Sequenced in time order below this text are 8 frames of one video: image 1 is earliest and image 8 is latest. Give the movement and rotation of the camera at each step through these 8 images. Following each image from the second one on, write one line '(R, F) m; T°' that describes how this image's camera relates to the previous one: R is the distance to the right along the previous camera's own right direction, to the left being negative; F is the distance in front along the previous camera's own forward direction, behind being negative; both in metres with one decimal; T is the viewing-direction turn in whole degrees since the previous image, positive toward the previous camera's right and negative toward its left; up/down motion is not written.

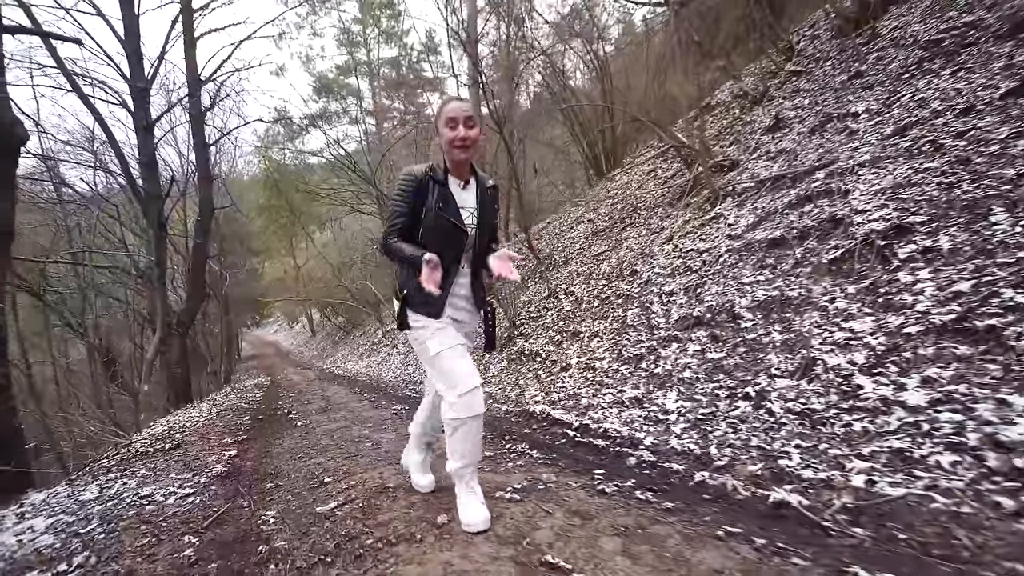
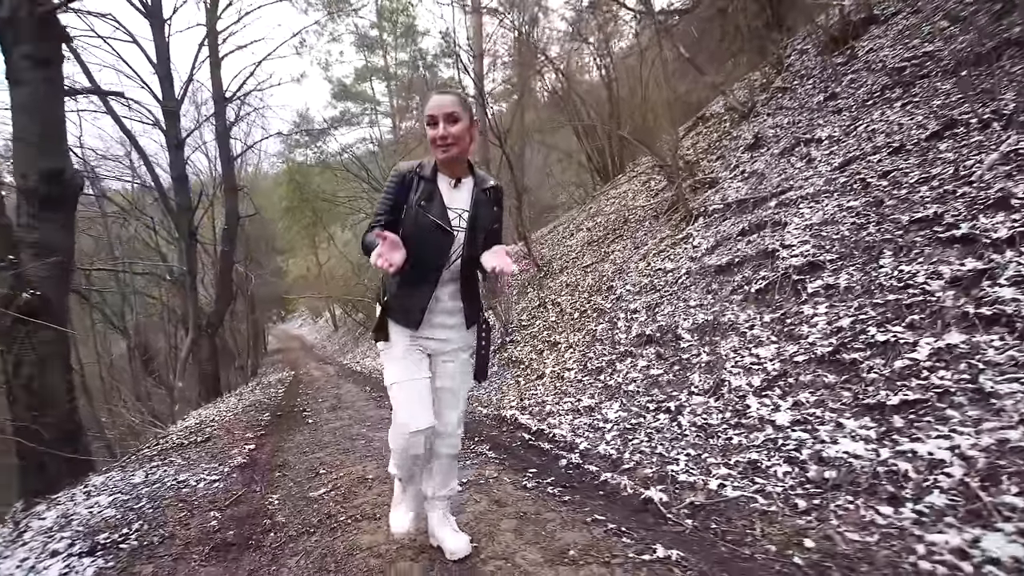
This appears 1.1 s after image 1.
(+0.5, -0.6) m; -3°
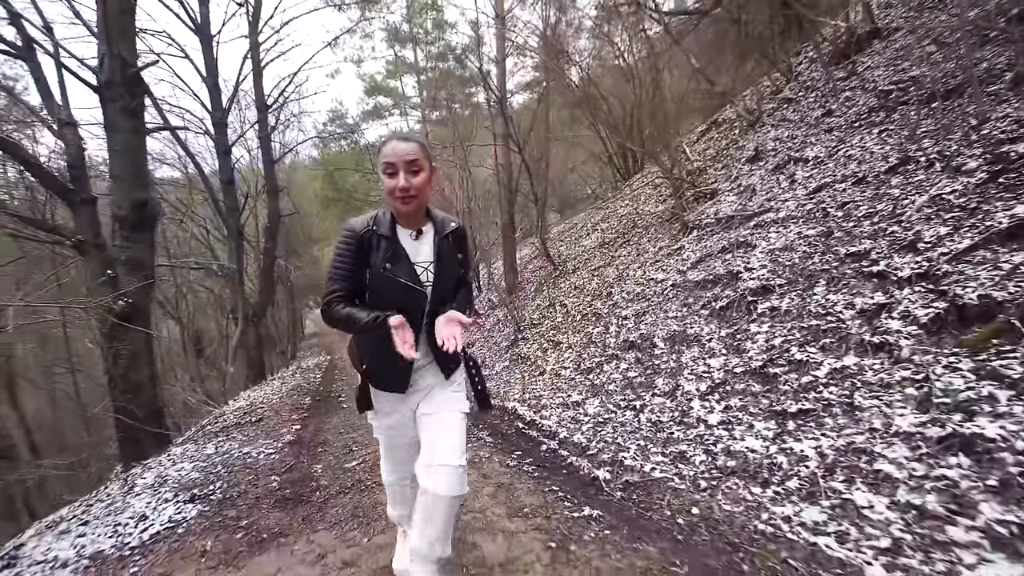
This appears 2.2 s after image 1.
(+0.3, -0.8) m; -4°
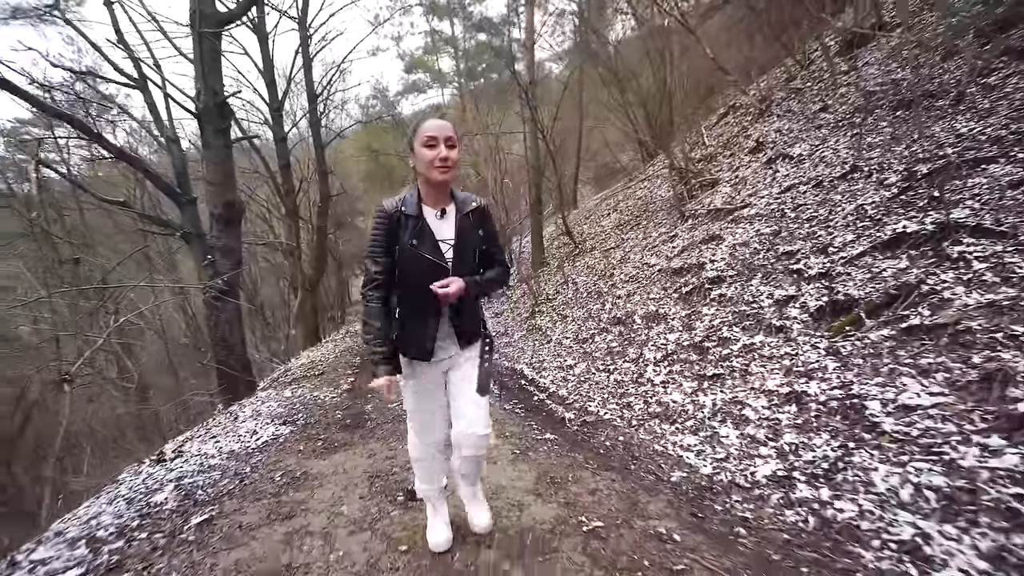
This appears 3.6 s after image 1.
(+0.5, -1.2) m; -5°
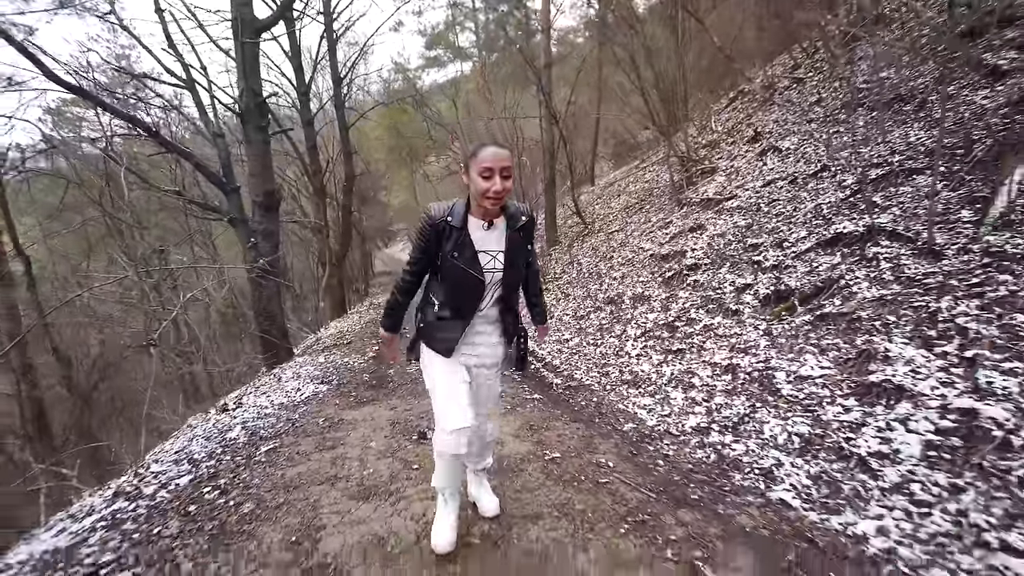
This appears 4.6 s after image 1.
(+0.3, -0.8) m; -2°
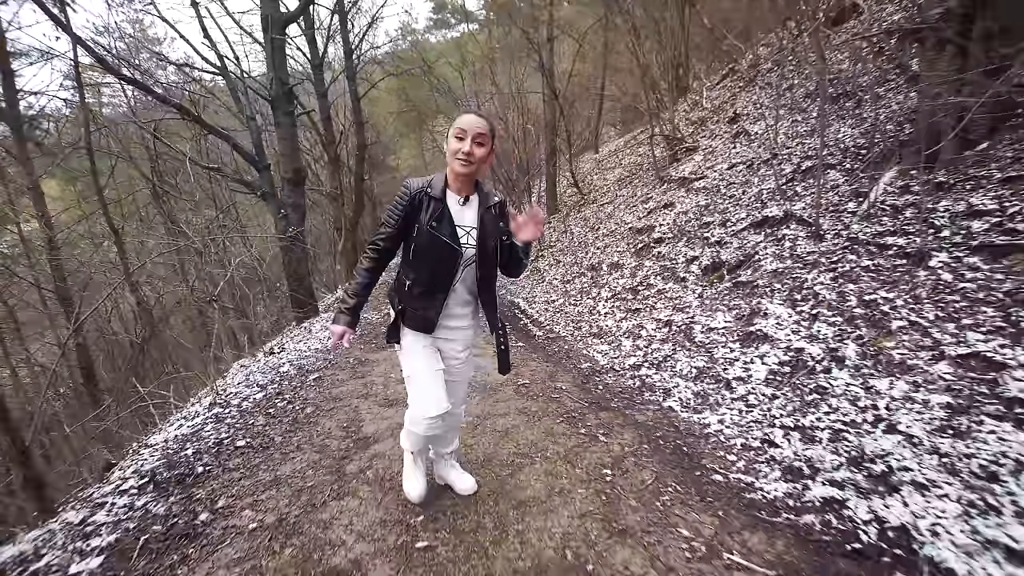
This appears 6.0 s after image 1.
(+0.3, -1.2) m; -1°
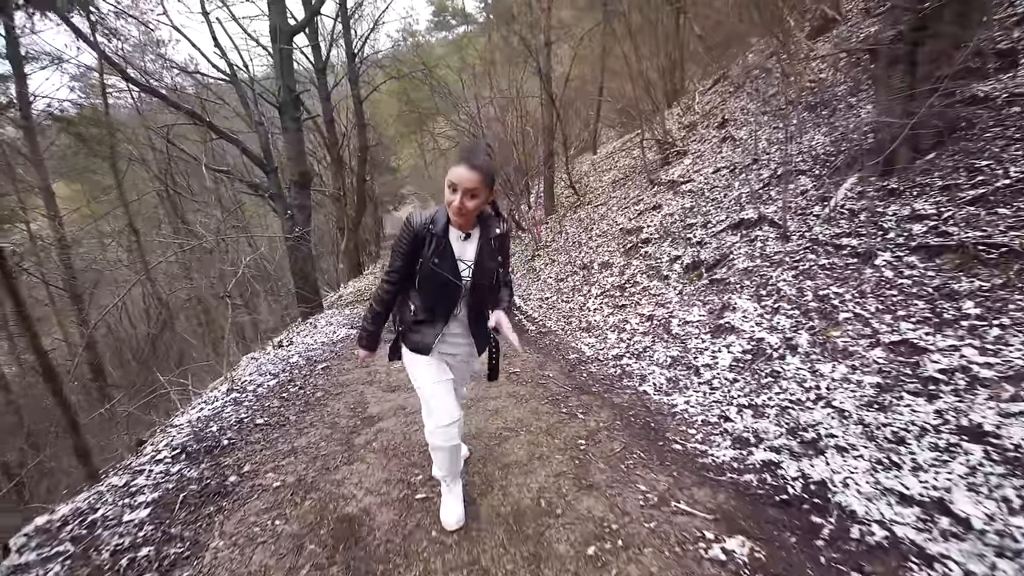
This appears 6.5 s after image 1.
(+0.1, -0.4) m; 0°
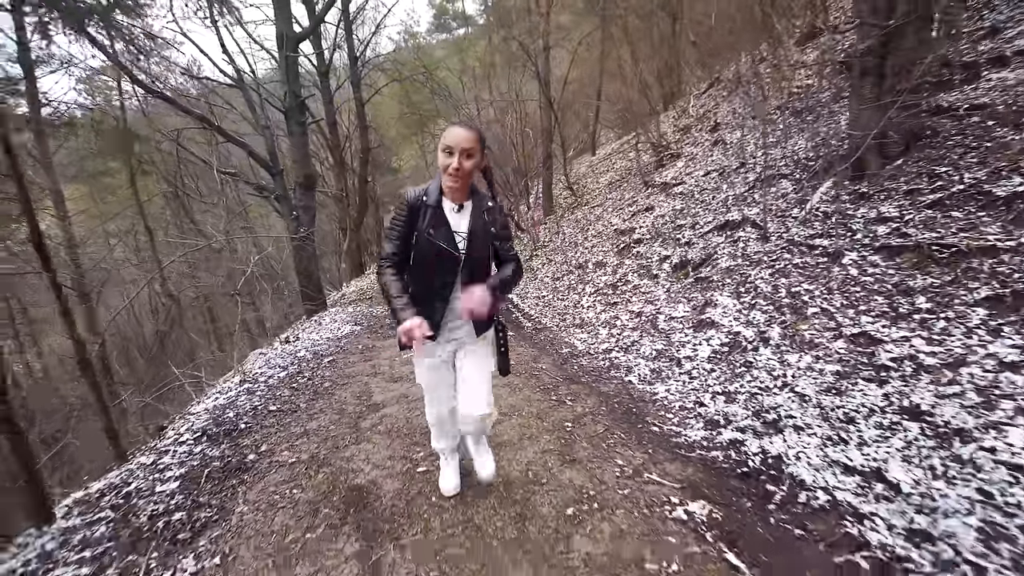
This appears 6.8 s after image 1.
(+0.1, -0.3) m; 0°
